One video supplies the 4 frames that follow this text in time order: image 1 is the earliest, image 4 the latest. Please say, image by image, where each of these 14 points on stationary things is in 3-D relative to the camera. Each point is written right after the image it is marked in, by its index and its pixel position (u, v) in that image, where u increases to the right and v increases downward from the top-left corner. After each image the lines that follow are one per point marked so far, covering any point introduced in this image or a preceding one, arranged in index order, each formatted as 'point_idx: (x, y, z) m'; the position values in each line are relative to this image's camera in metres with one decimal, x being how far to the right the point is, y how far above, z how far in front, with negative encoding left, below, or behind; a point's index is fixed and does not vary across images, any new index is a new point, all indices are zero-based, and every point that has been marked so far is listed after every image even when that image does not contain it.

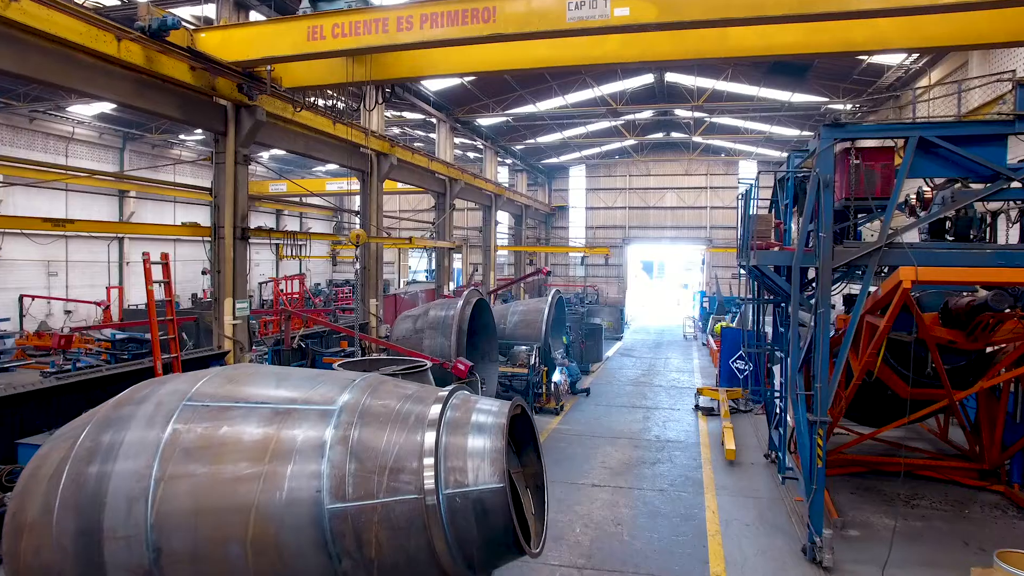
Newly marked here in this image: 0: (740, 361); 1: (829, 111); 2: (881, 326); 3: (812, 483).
0: (+4.8, -1.5, +12.1) m
1: (+9.8, +5.4, +17.8) m
2: (+3.5, -0.4, +5.6) m
3: (+3.0, -2.0, +5.8) m
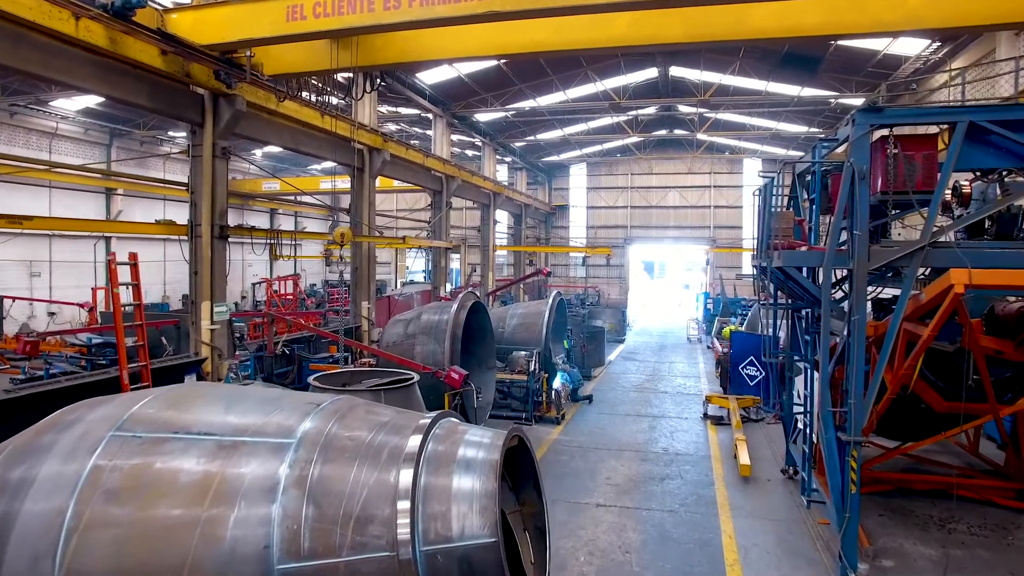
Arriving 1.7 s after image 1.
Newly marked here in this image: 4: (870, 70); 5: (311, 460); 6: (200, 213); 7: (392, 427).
0: (+4.7, -1.6, +11.5) m
1: (+9.7, +5.4, +17.2) m
2: (+3.5, -0.4, +4.9) m
3: (+3.0, -2.0, +5.2) m
4: (+8.5, +5.2, +13.8) m
5: (-1.0, -0.8, +2.9) m
6: (-4.5, +1.1, +8.4) m
7: (-0.6, -0.8, +3.1) m
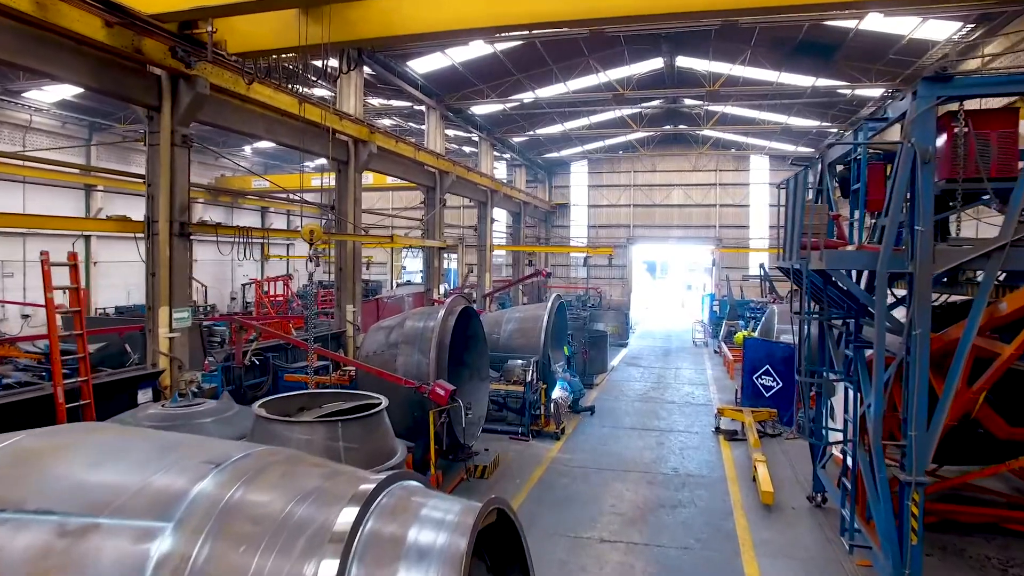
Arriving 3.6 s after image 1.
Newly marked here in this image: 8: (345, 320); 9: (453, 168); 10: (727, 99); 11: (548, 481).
0: (+4.6, -1.6, +10.6) m
1: (+9.7, +5.3, +16.3) m
2: (+3.4, -0.5, +4.1) m
3: (+2.9, -2.1, +4.3) m
4: (+8.4, +5.1, +12.9) m
5: (-1.1, -0.9, +2.0) m
6: (-4.6, +1.0, +7.5) m
7: (-0.7, -0.8, +2.2) m
8: (-3.4, -0.6, +11.6) m
9: (-1.6, +3.3, +16.1) m
10: (+6.6, +5.8, +17.9) m
11: (+0.5, -2.7, +8.1) m
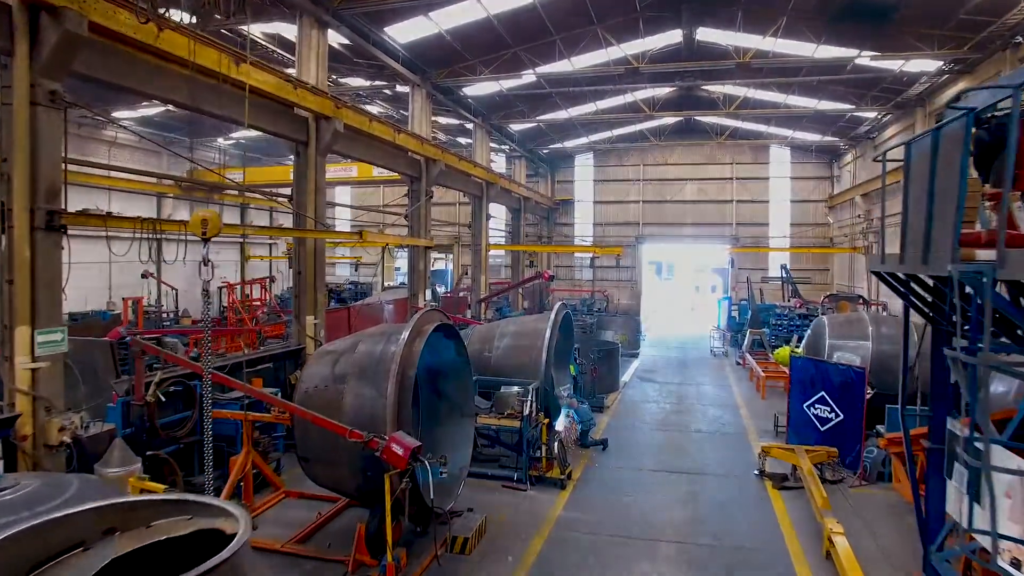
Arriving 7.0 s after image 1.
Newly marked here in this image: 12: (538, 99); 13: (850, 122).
0: (+4.6, -1.7, +8.5) m
1: (+9.6, +5.2, +14.2) m
2: (+3.3, -0.6, +2.0) m
3: (+2.8, -2.2, +2.3) m
4: (+8.4, +5.0, +10.8) m
5: (-1.2, -1.0, -0.1) m
6: (-4.7, +0.9, +5.4) m
7: (-0.9, -0.9, +0.2) m
8: (-3.4, -0.8, +9.6) m
9: (-1.7, +3.2, +14.1) m
10: (+6.5, +5.7, +15.8) m
11: (+0.4, -2.8, +6.0) m
12: (+0.8, +5.6, +17.2) m
13: (+11.2, +5.4, +19.1) m
